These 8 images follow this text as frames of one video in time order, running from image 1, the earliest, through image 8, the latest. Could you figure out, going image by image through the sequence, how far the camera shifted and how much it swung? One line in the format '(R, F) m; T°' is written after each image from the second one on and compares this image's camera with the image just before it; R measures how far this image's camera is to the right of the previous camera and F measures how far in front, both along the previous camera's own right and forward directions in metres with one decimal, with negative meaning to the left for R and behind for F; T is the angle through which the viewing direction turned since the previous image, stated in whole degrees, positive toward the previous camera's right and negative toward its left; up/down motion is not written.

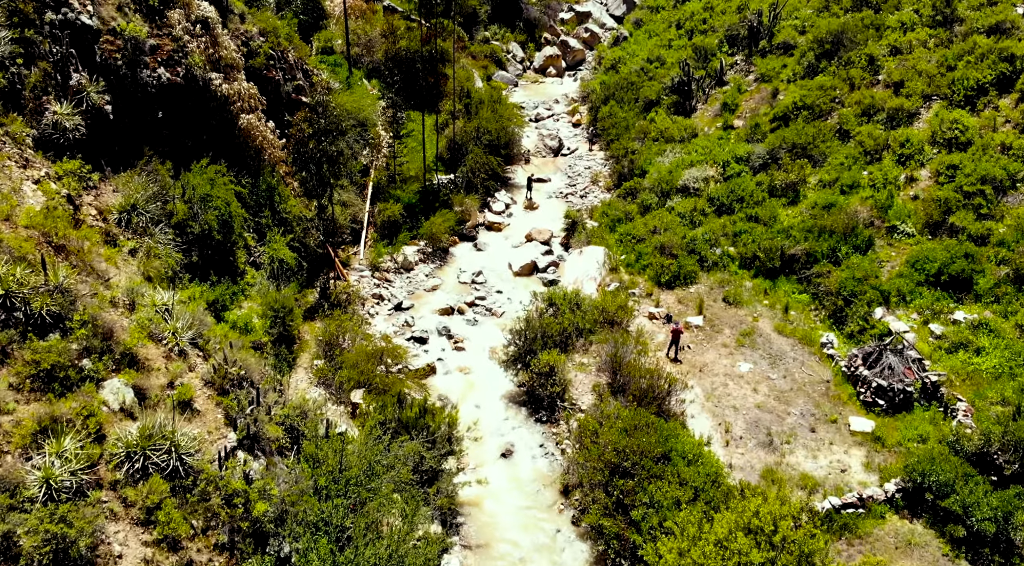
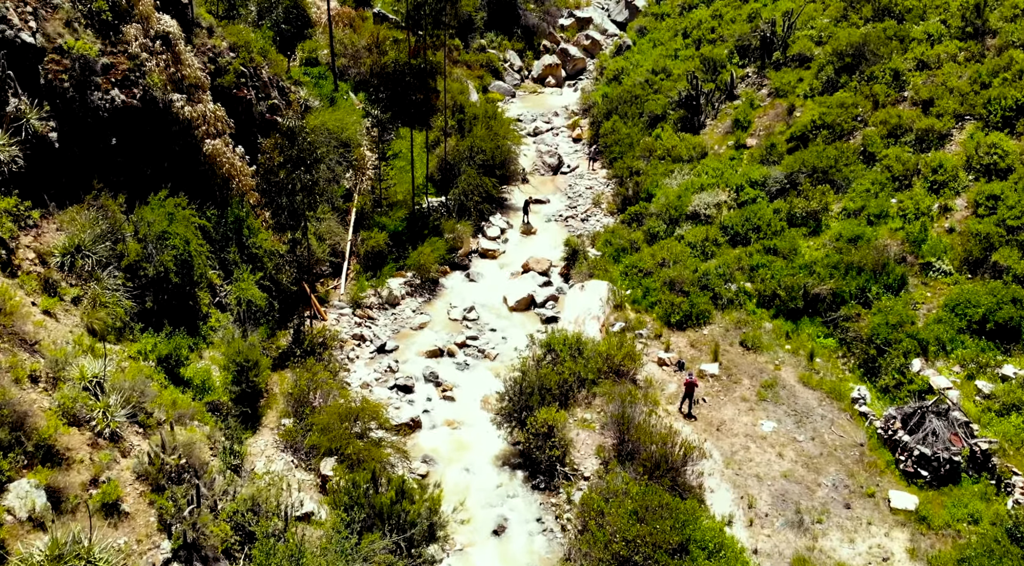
(+0.1, +2.6) m; 0°
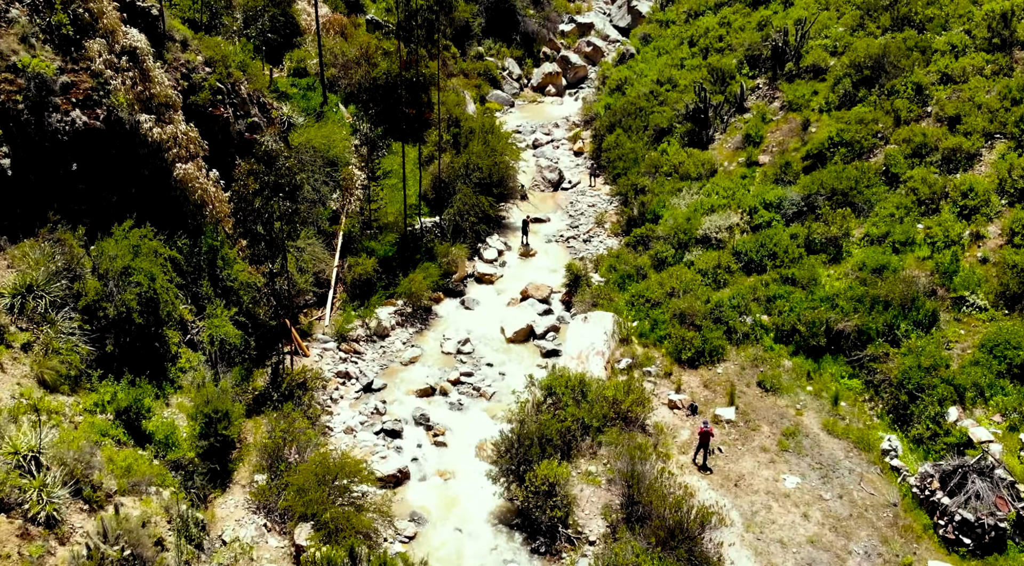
(+0.1, +2.0) m; 0°
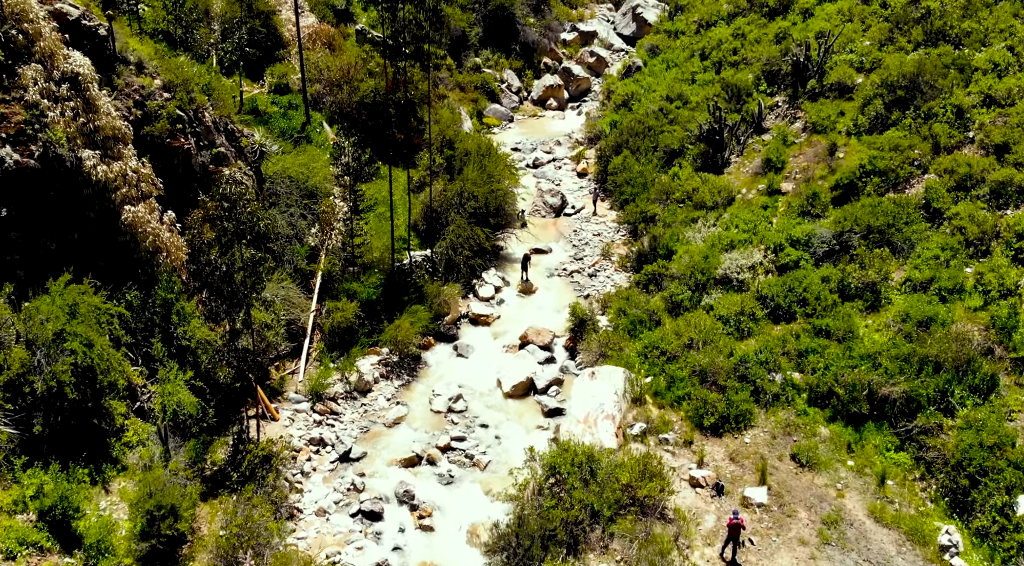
(0.0, +2.9) m; 0°
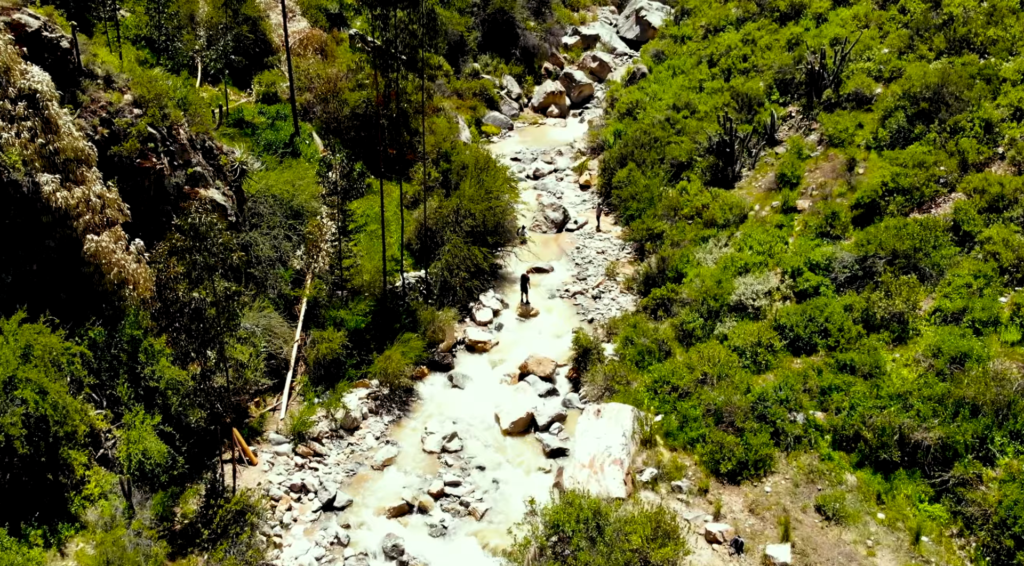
(0.0, +1.7) m; 0°
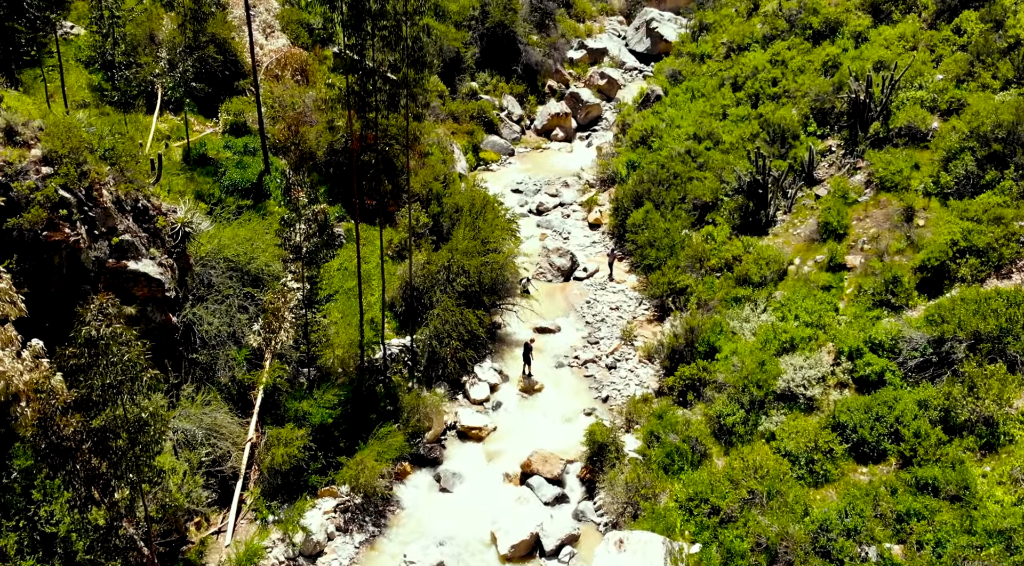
(0.0, +4.0) m; 0°
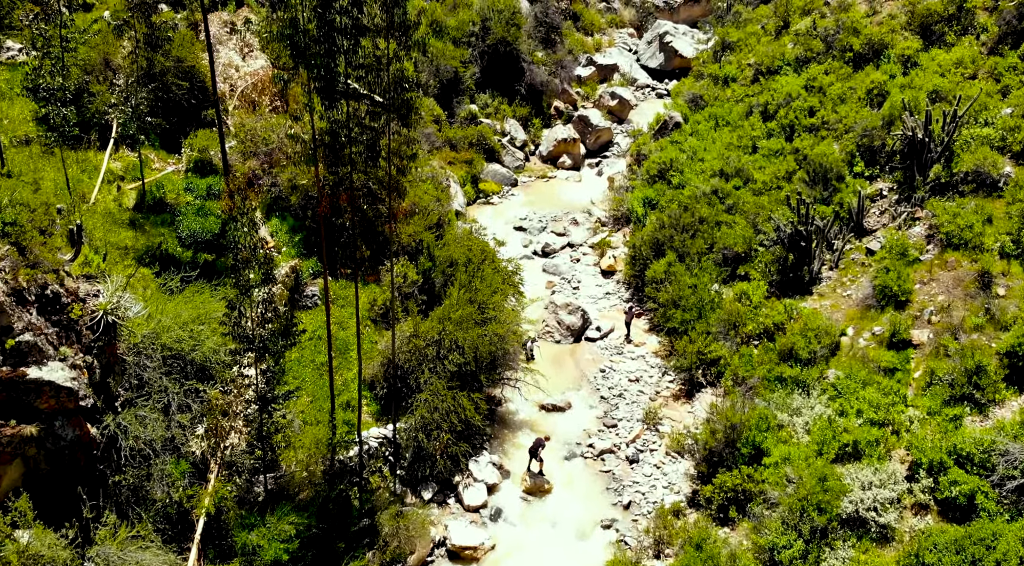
(0.0, +3.7) m; 0°
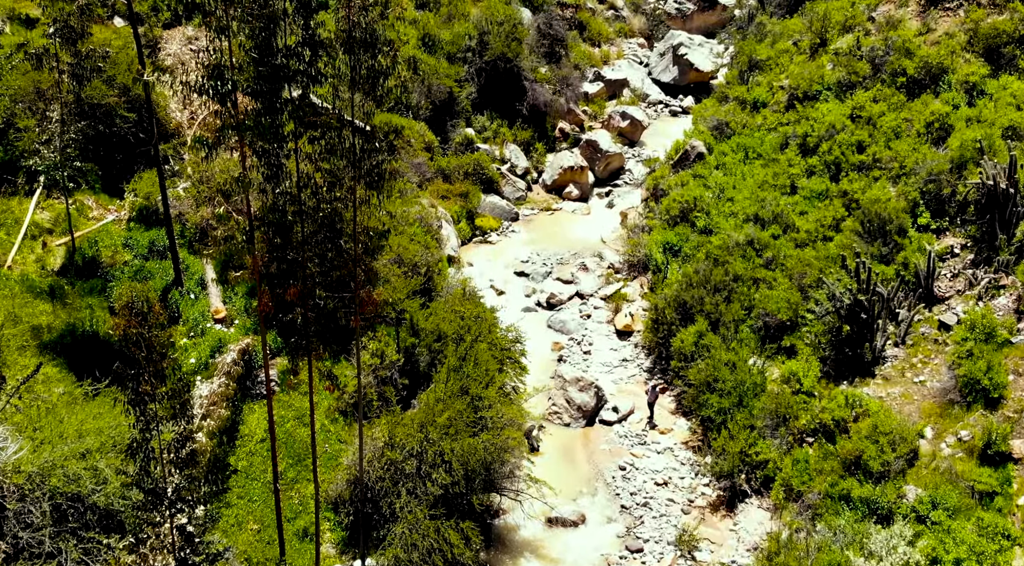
(0.0, +4.0) m; 0°
